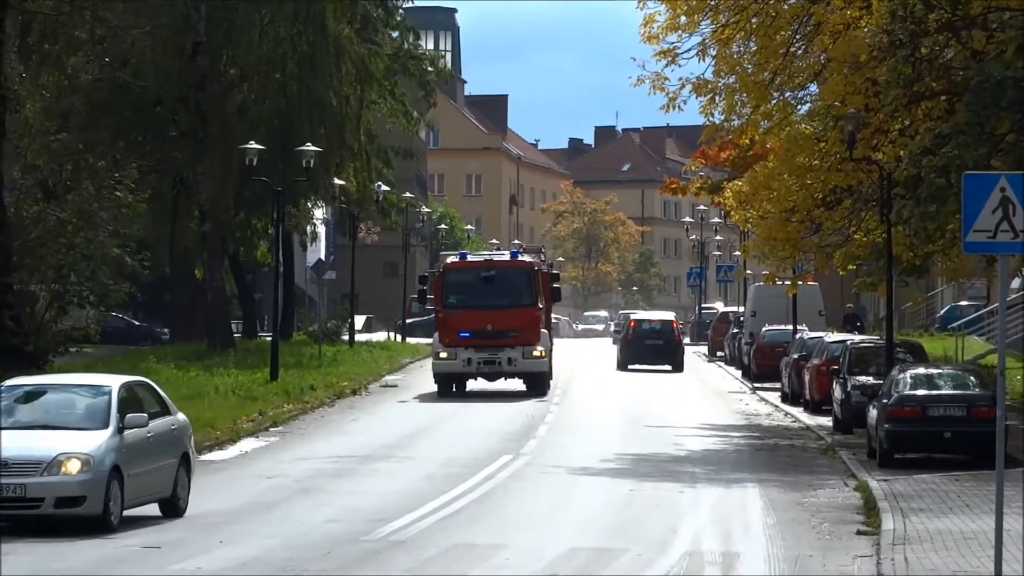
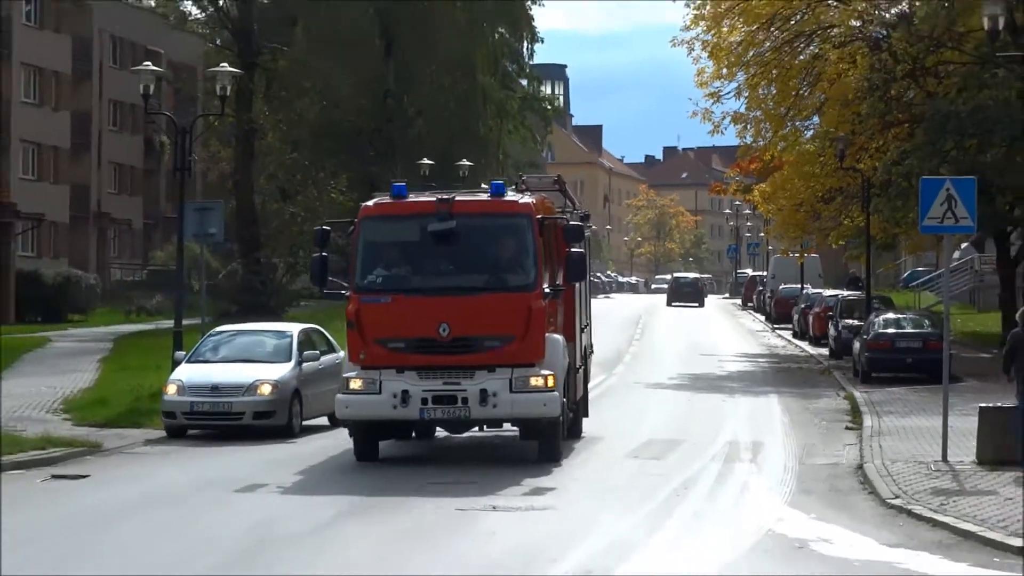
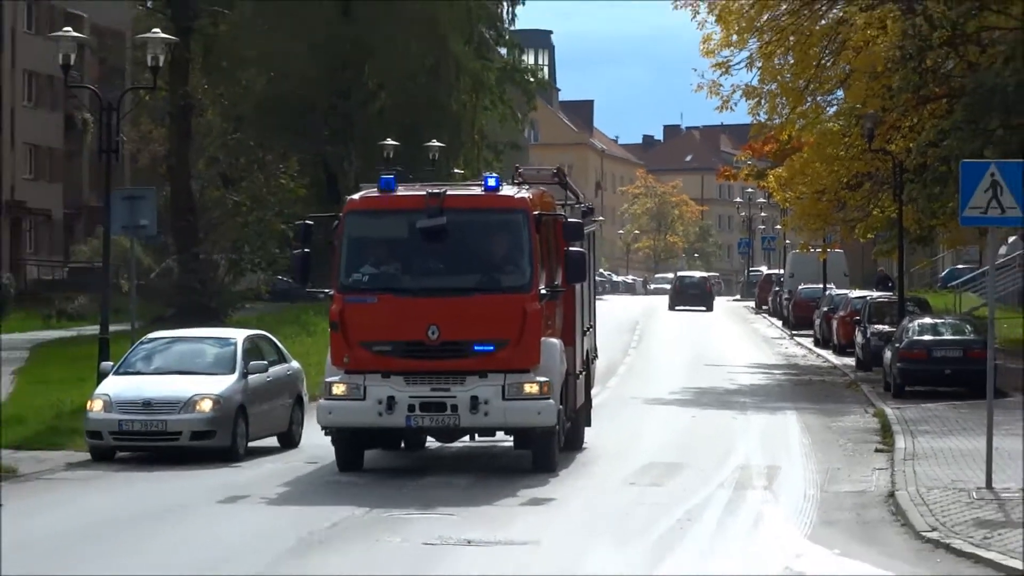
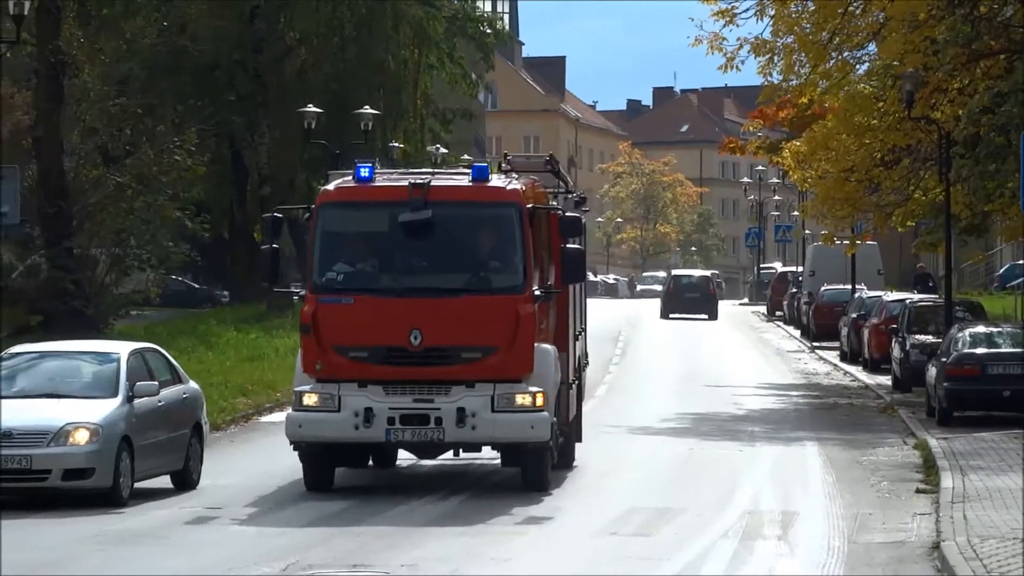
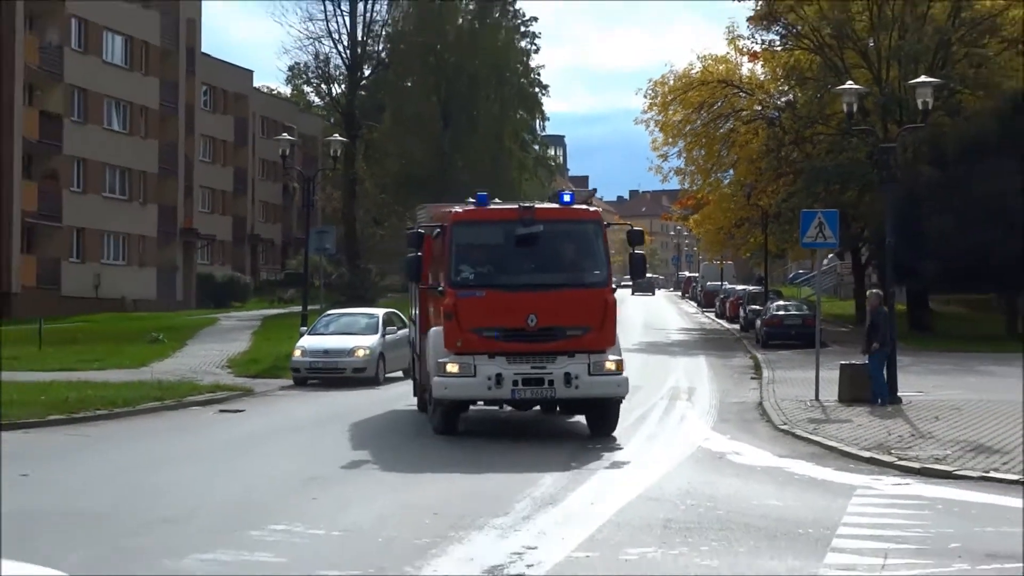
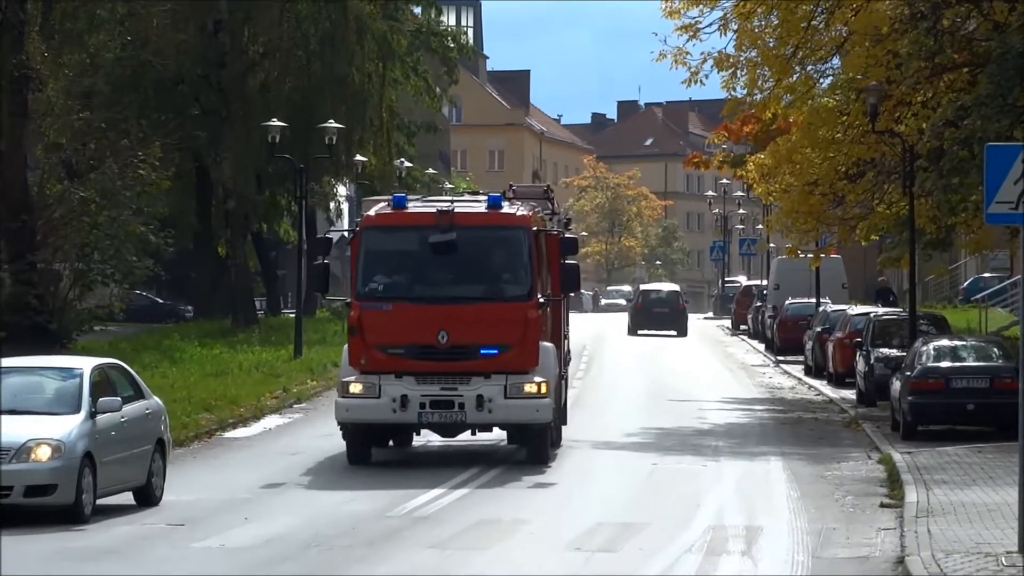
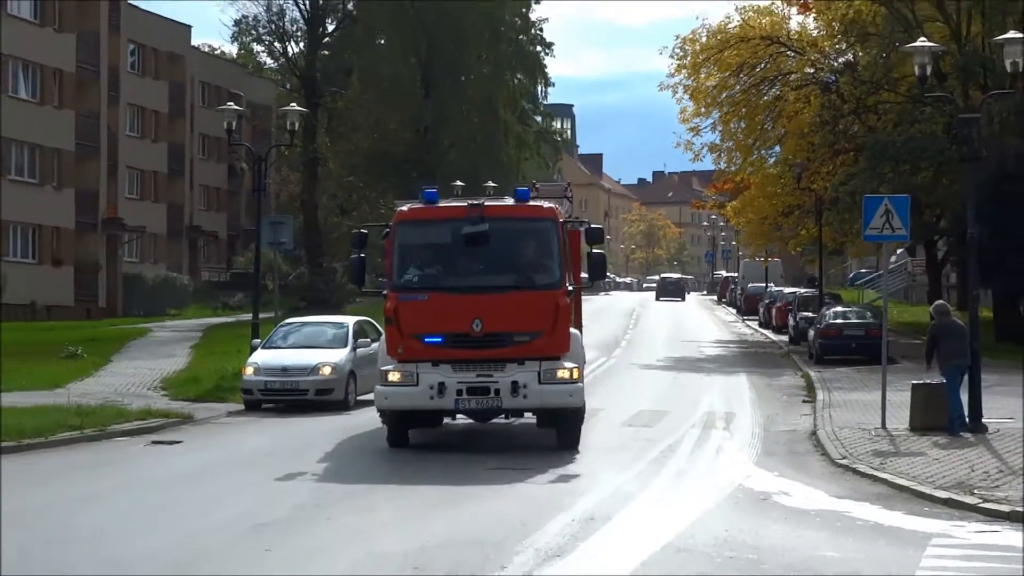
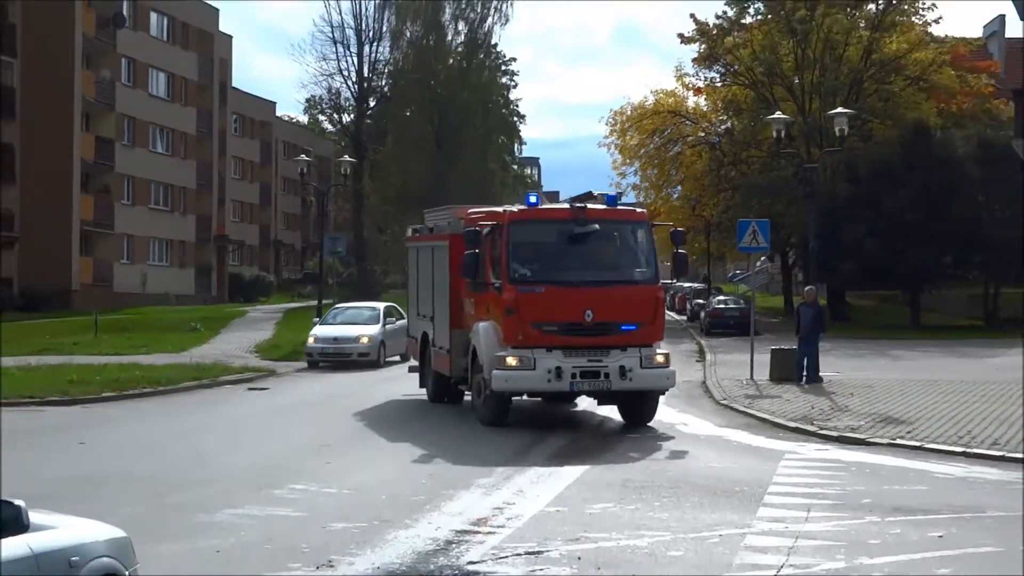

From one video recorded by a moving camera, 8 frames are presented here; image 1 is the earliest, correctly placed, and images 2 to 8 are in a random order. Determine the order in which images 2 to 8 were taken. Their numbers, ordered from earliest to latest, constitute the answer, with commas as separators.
6, 4, 3, 2, 7, 5, 8
